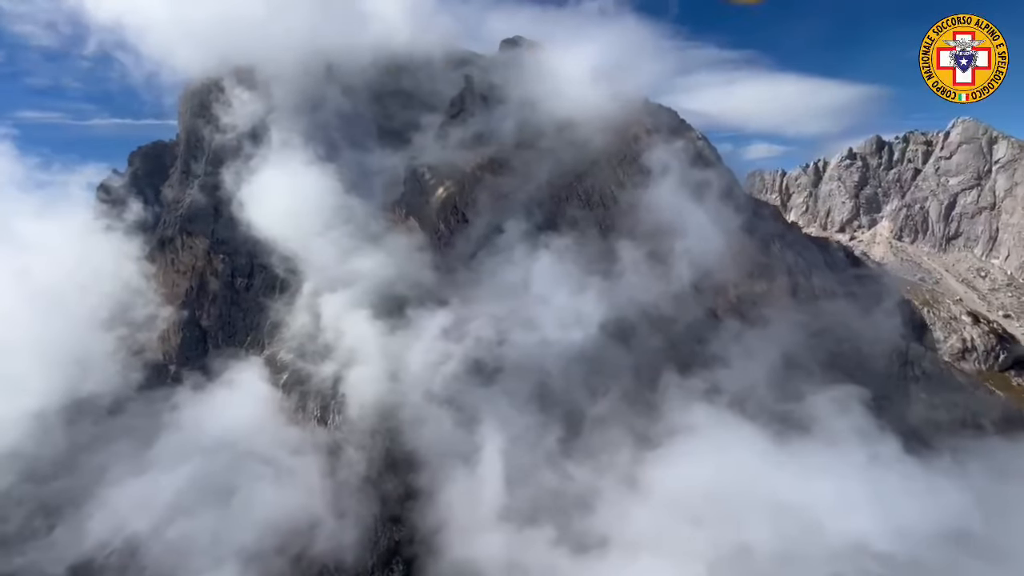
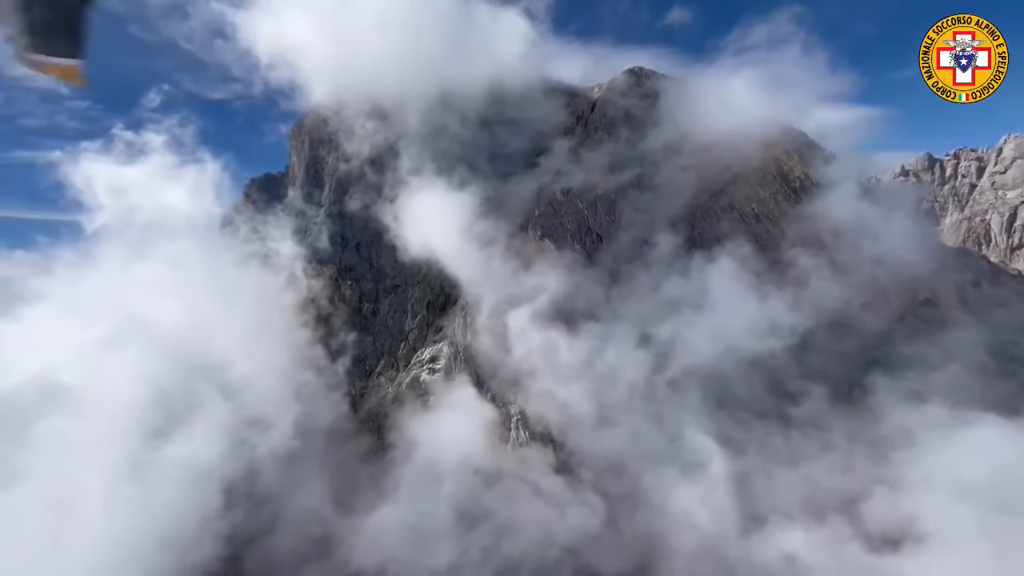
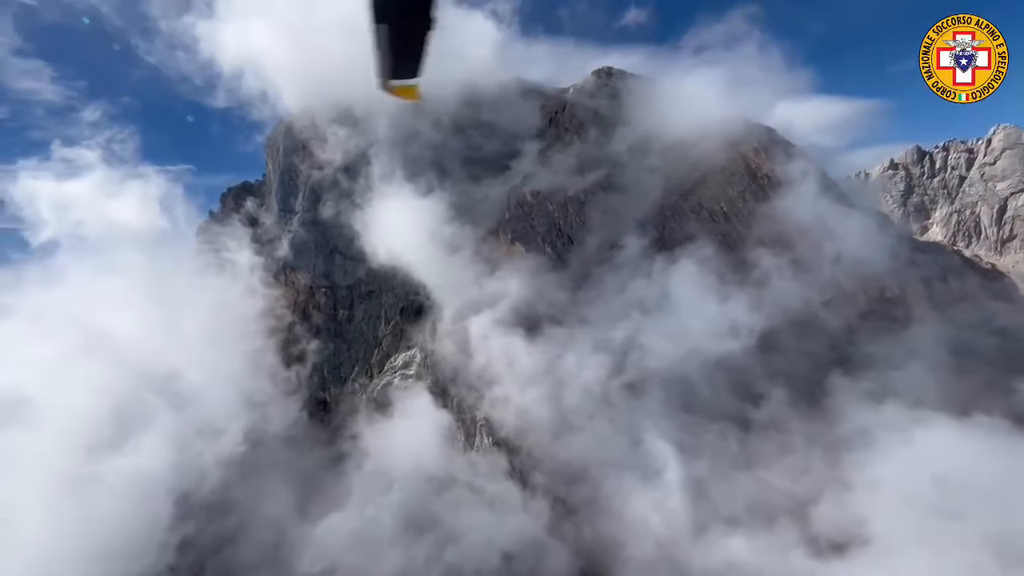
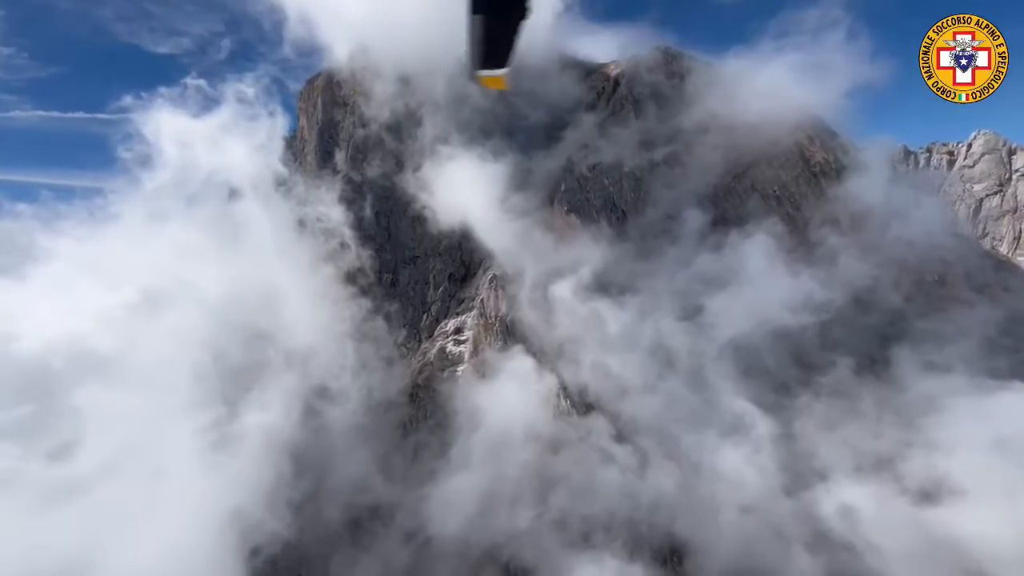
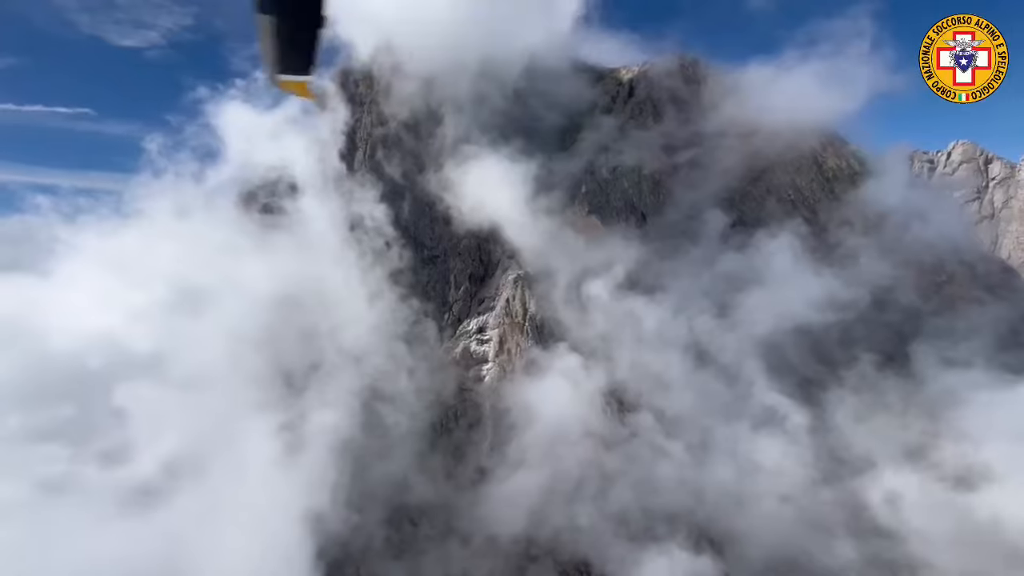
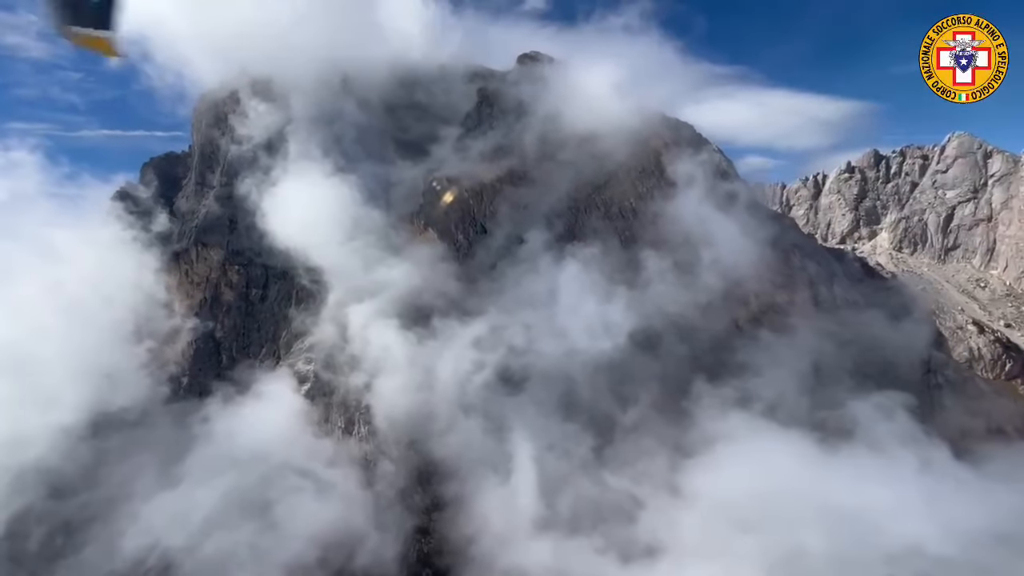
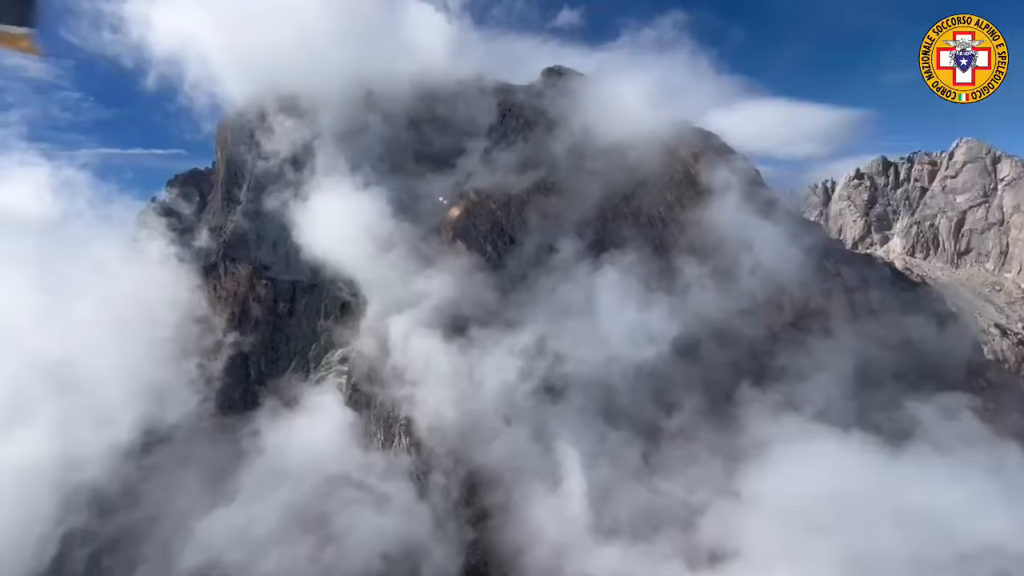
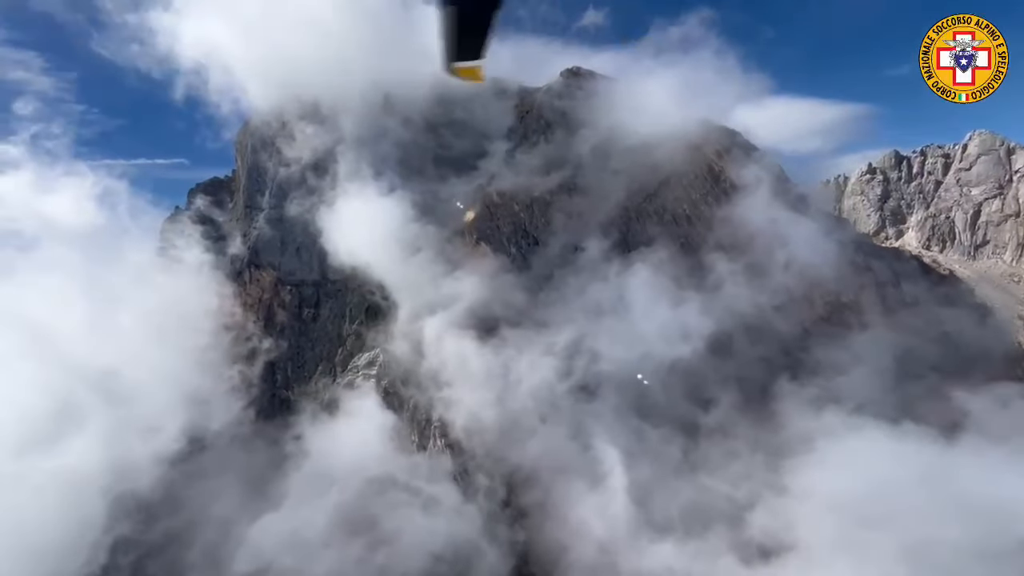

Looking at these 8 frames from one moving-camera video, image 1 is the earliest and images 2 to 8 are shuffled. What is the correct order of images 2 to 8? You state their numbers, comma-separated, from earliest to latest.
6, 7, 8, 3, 2, 4, 5
